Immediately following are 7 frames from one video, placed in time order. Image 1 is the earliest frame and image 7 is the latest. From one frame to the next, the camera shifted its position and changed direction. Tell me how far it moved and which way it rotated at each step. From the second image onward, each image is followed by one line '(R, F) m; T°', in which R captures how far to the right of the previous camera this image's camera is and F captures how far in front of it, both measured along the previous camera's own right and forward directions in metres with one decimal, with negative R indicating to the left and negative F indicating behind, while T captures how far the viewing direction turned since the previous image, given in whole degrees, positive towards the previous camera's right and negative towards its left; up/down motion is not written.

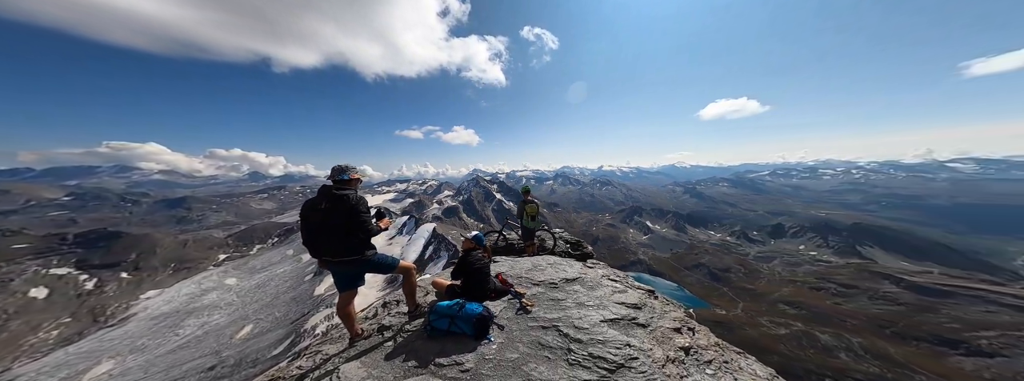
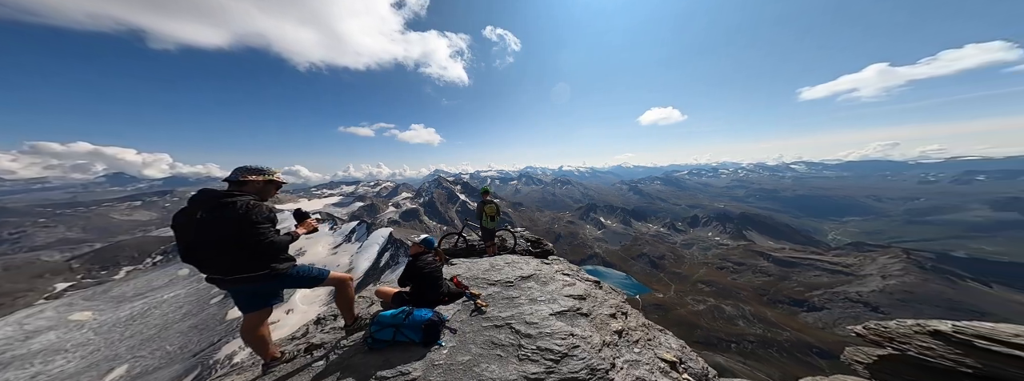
(+0.6, -0.3) m; +11°
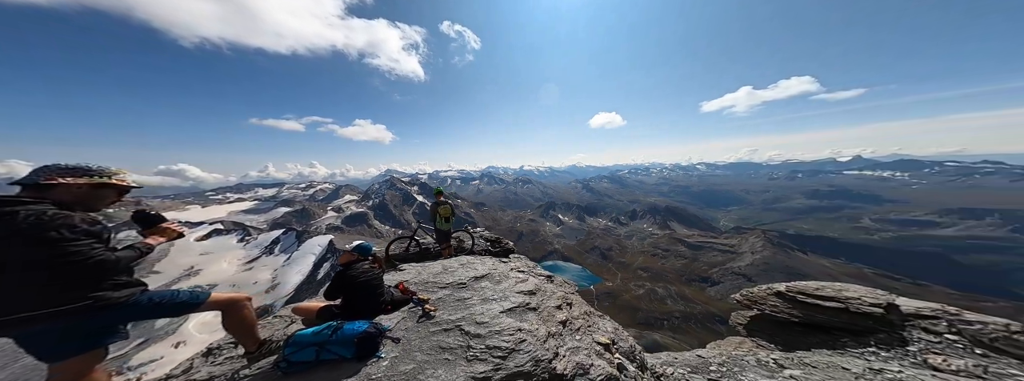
(+1.3, -0.6) m; +12°
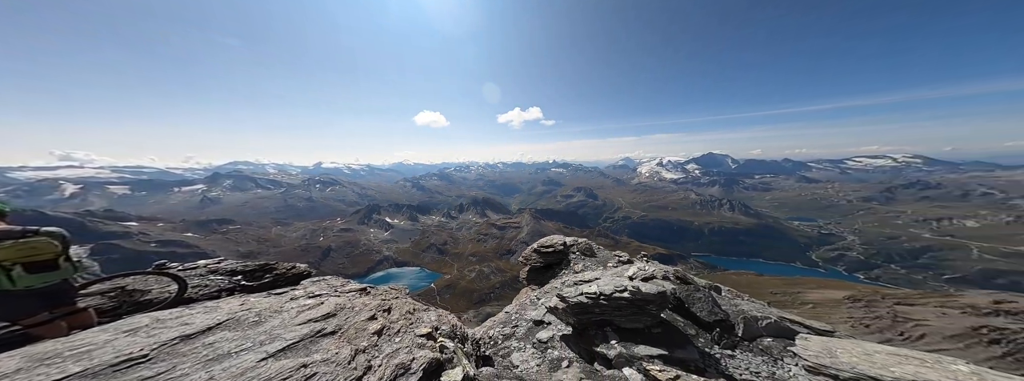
(+3.4, +1.3) m; +40°
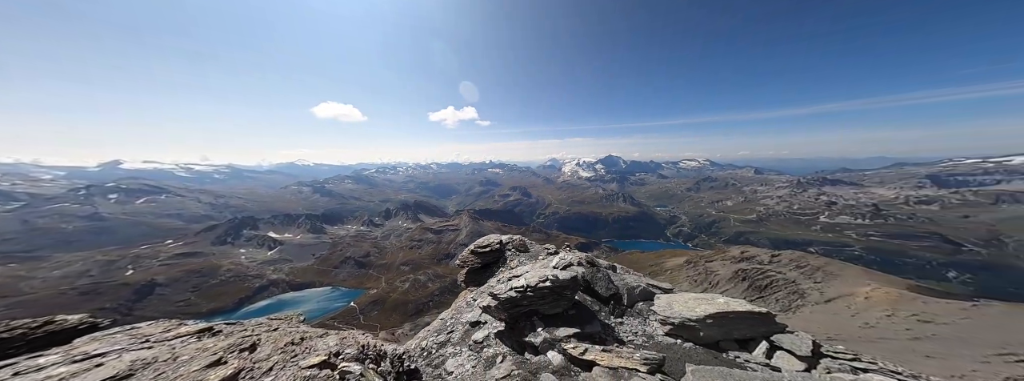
(+1.4, -0.6) m; +16°
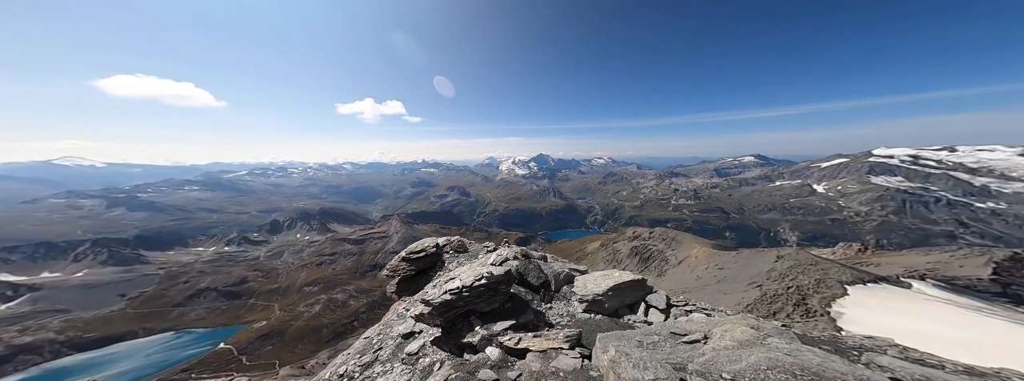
(+0.6, -0.1) m; +15°
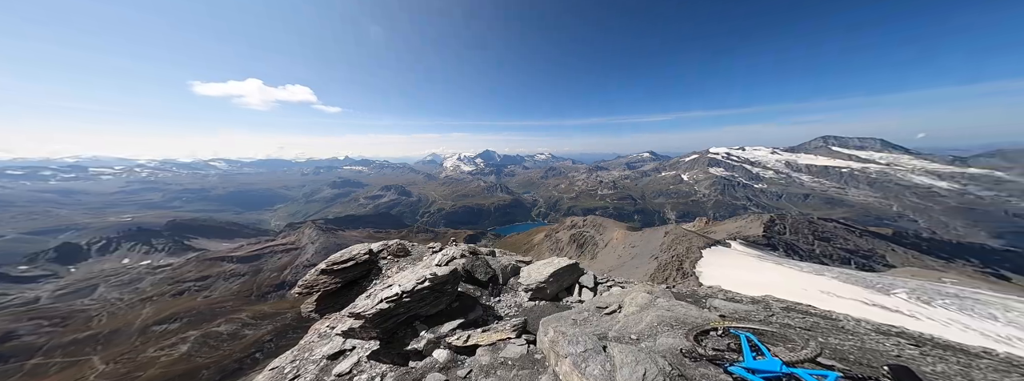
(+0.1, -0.2) m; +12°
